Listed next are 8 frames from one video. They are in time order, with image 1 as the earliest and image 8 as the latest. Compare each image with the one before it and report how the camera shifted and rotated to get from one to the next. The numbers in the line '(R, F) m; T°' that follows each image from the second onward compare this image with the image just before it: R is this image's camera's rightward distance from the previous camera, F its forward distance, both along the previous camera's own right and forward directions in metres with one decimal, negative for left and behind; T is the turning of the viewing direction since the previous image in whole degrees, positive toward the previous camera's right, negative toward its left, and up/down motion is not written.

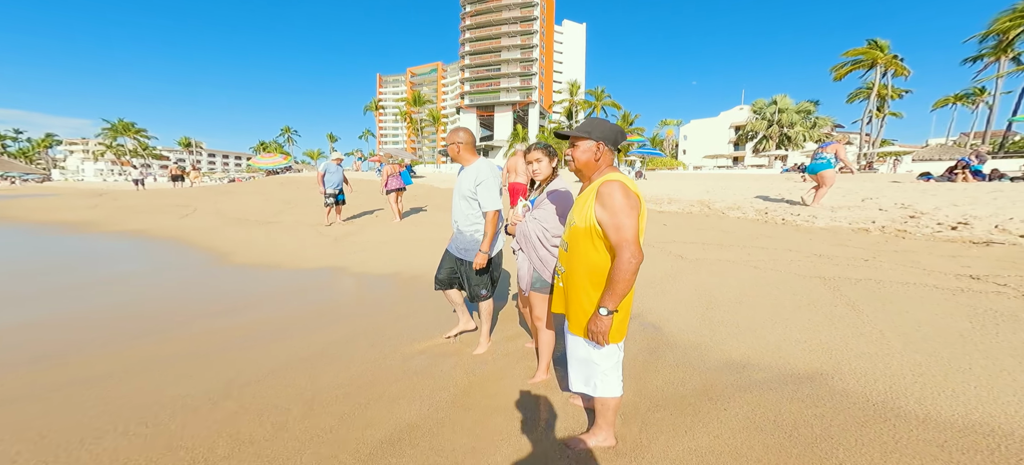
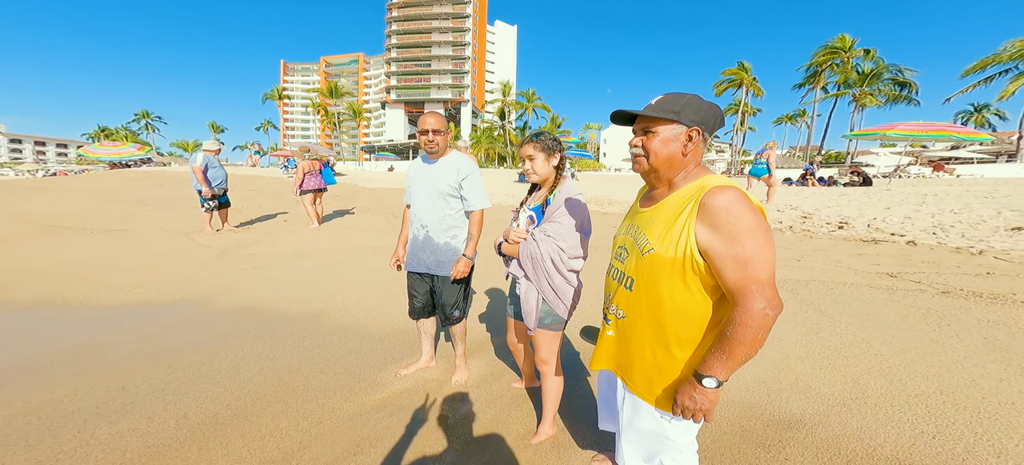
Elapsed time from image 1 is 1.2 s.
(-0.2, +0.3) m; +12°
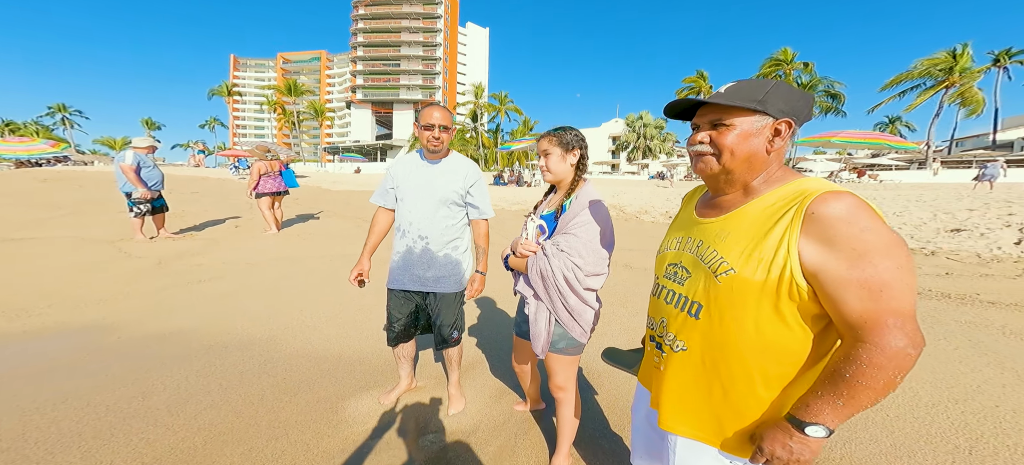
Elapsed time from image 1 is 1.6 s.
(-0.1, +0.1) m; +5°
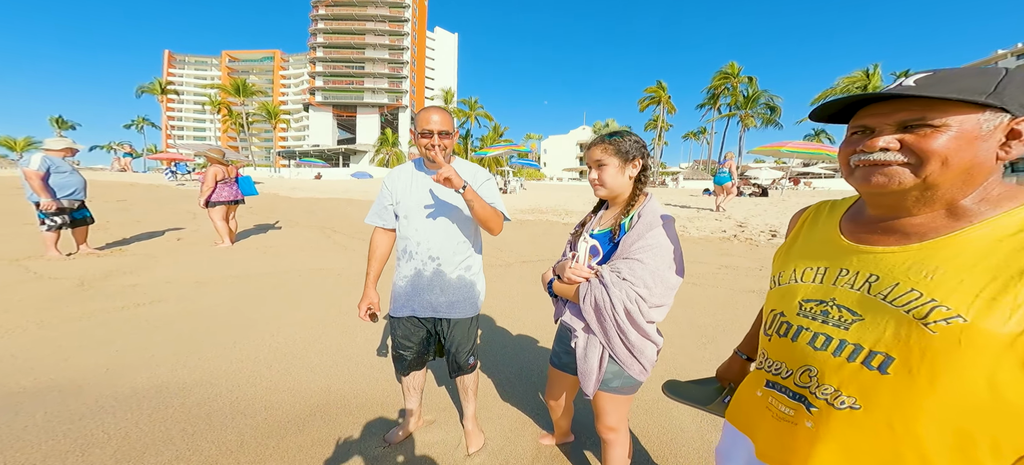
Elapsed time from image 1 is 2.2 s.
(-0.2, +0.1) m; +6°
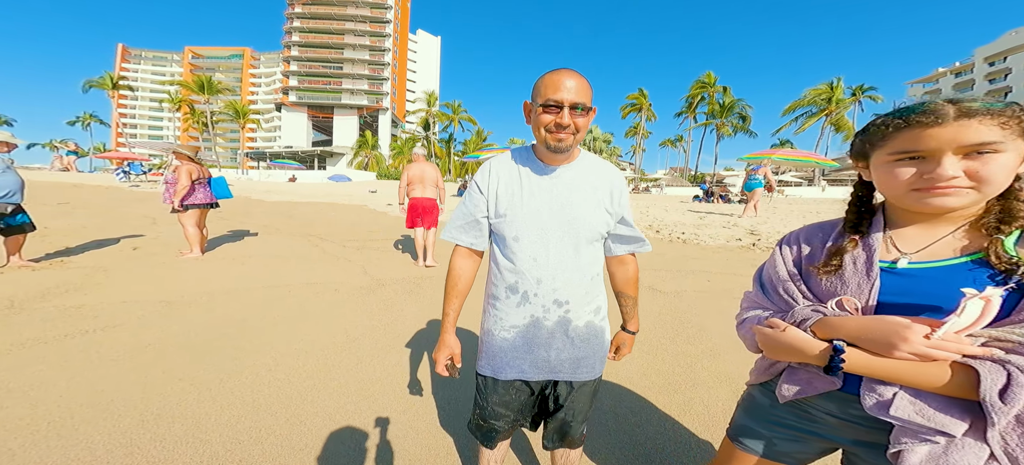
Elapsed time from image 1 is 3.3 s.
(-0.4, +0.4) m; +4°
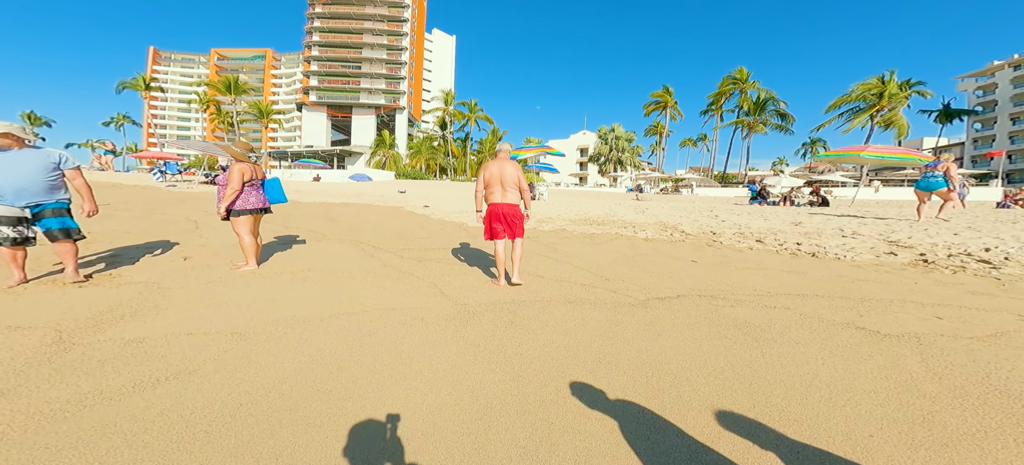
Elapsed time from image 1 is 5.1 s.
(-1.1, +0.7) m; -2°
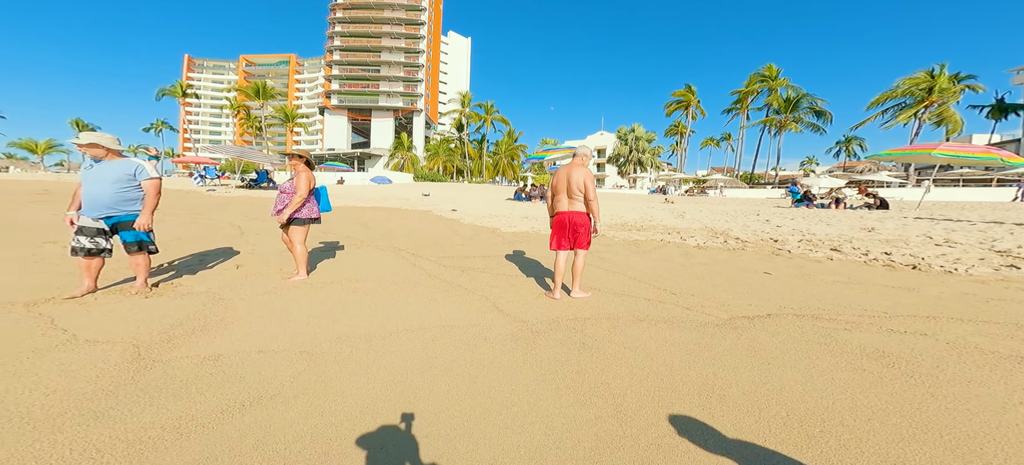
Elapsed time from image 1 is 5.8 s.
(-0.6, +0.3) m; -2°
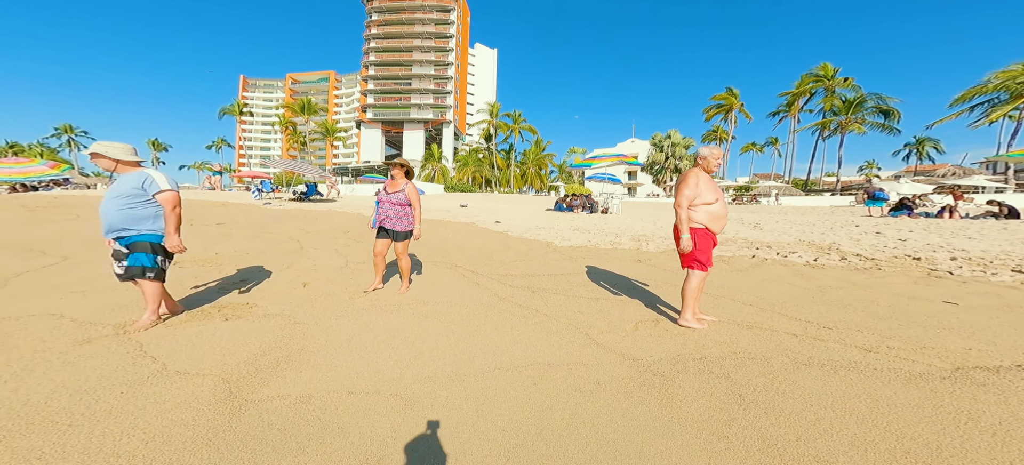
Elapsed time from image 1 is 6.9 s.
(-1.0, +0.7) m; -4°
